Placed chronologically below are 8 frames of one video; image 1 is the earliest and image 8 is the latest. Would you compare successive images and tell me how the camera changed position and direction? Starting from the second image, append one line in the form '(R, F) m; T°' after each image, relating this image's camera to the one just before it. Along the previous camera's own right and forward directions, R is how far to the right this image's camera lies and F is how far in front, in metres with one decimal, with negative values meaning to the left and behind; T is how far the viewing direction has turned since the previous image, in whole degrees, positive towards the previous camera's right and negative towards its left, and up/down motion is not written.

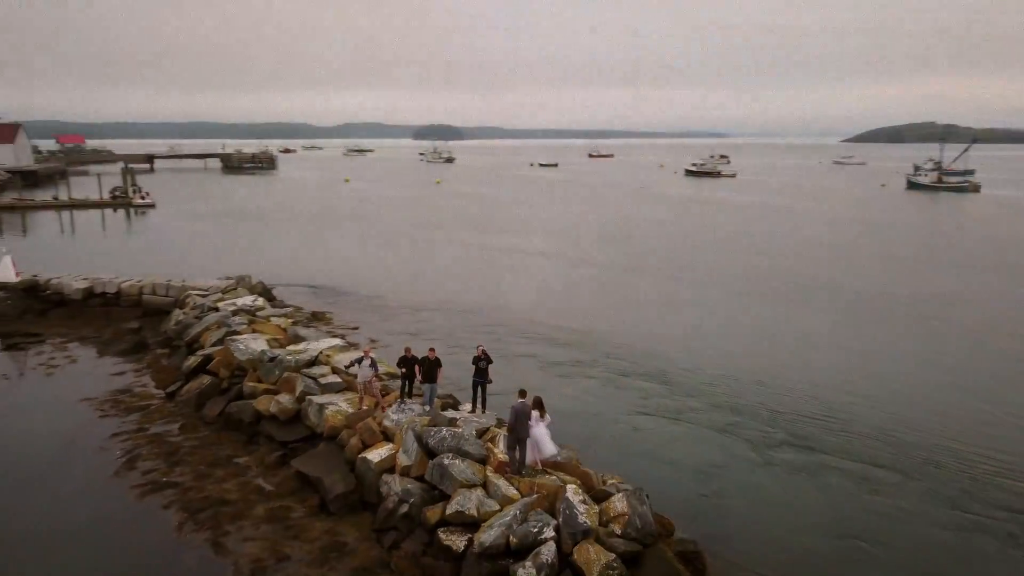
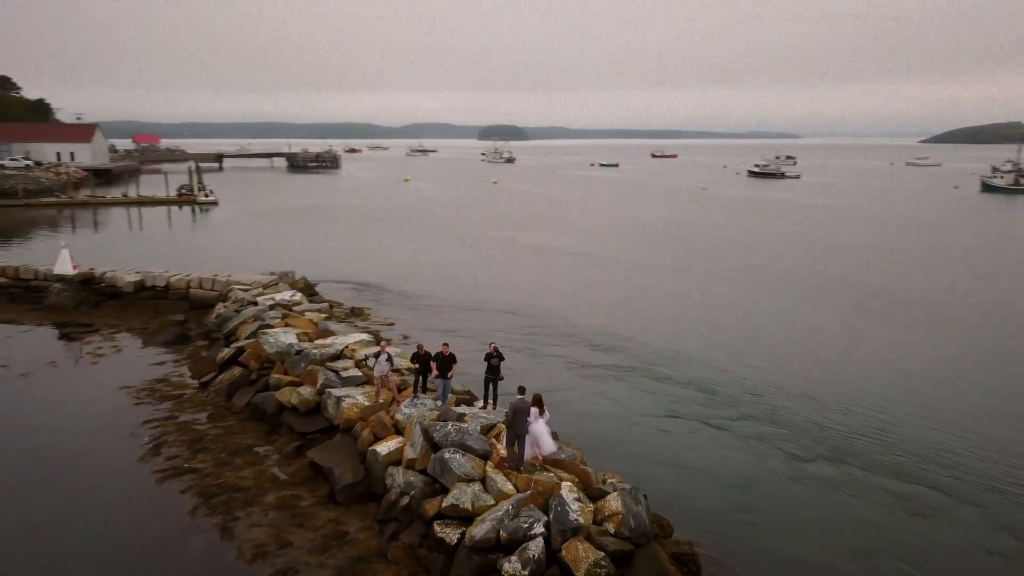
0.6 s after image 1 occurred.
(+0.7, 0.0) m; -4°
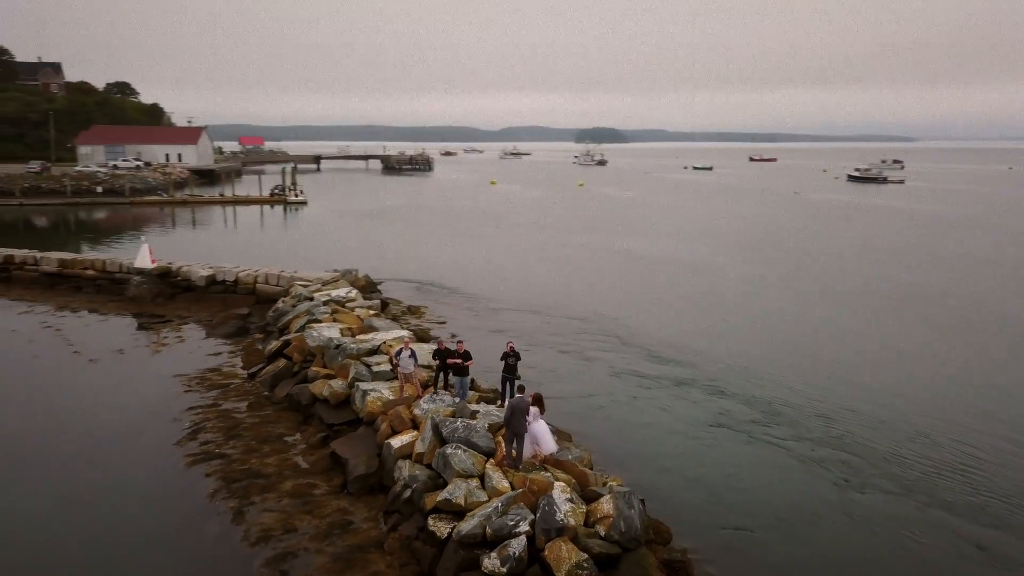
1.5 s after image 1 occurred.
(+1.1, 0.0) m; -6°
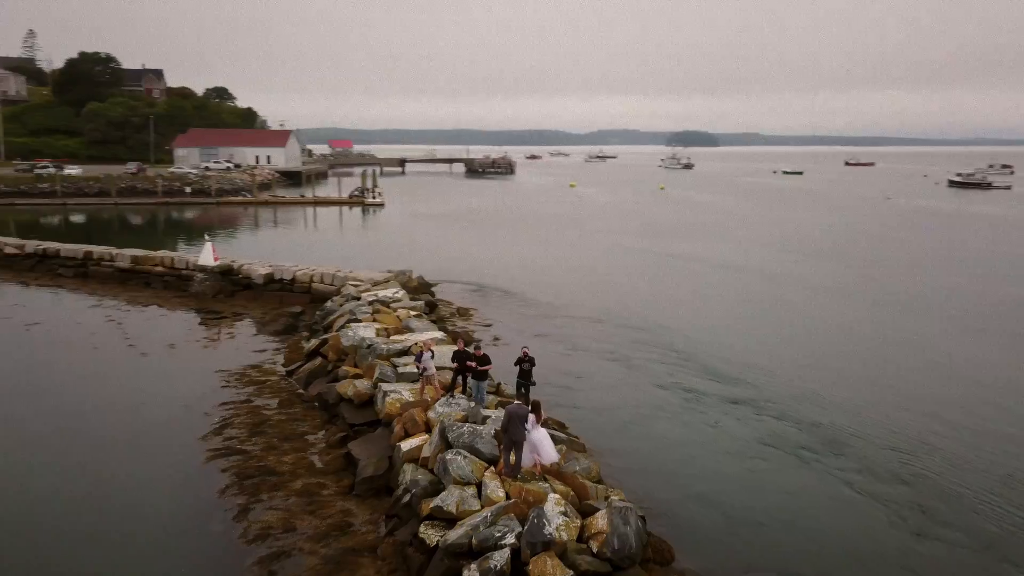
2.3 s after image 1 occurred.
(+0.9, +0.3) m; -6°
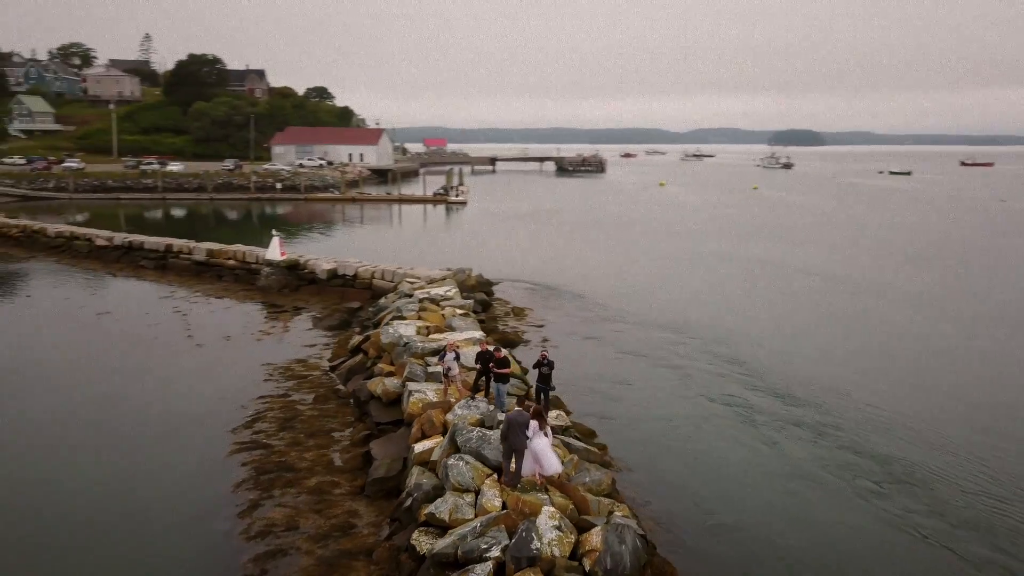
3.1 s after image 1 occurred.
(+1.0, +0.4) m; -6°
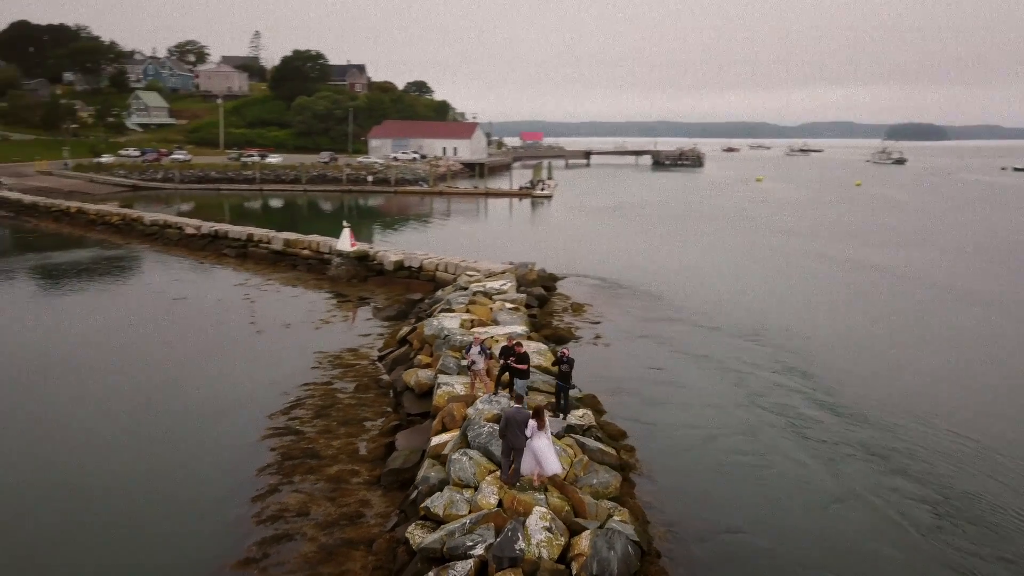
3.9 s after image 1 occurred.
(+1.0, +0.2) m; -7°
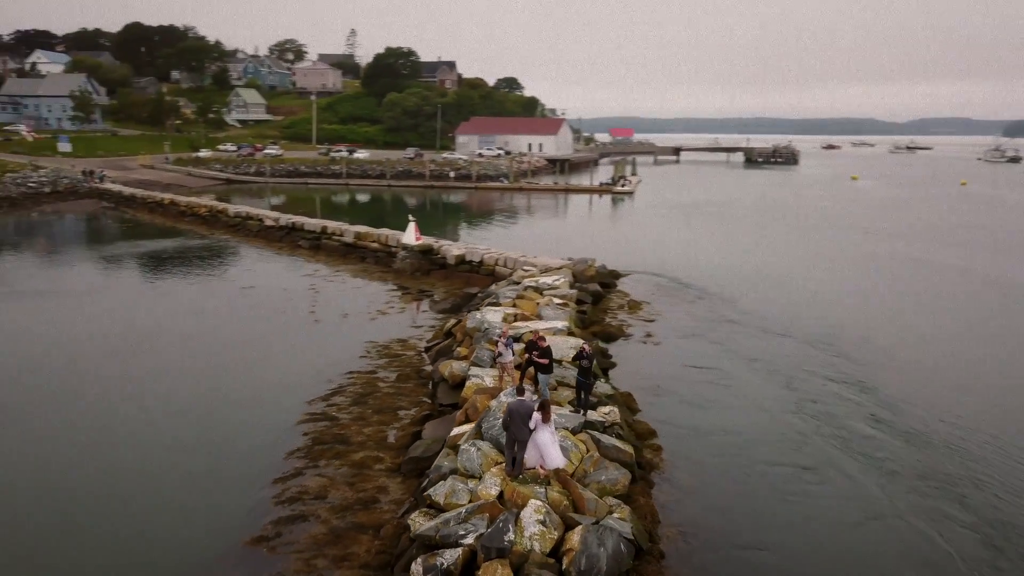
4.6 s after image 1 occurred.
(+0.9, 0.0) m; -6°
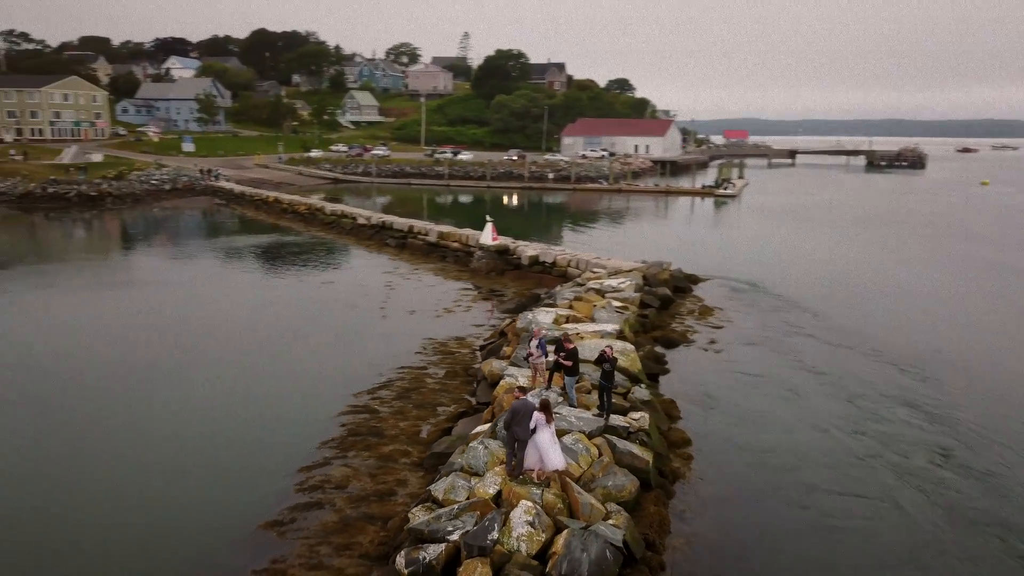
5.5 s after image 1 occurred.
(+1.1, +0.1) m; -8°
